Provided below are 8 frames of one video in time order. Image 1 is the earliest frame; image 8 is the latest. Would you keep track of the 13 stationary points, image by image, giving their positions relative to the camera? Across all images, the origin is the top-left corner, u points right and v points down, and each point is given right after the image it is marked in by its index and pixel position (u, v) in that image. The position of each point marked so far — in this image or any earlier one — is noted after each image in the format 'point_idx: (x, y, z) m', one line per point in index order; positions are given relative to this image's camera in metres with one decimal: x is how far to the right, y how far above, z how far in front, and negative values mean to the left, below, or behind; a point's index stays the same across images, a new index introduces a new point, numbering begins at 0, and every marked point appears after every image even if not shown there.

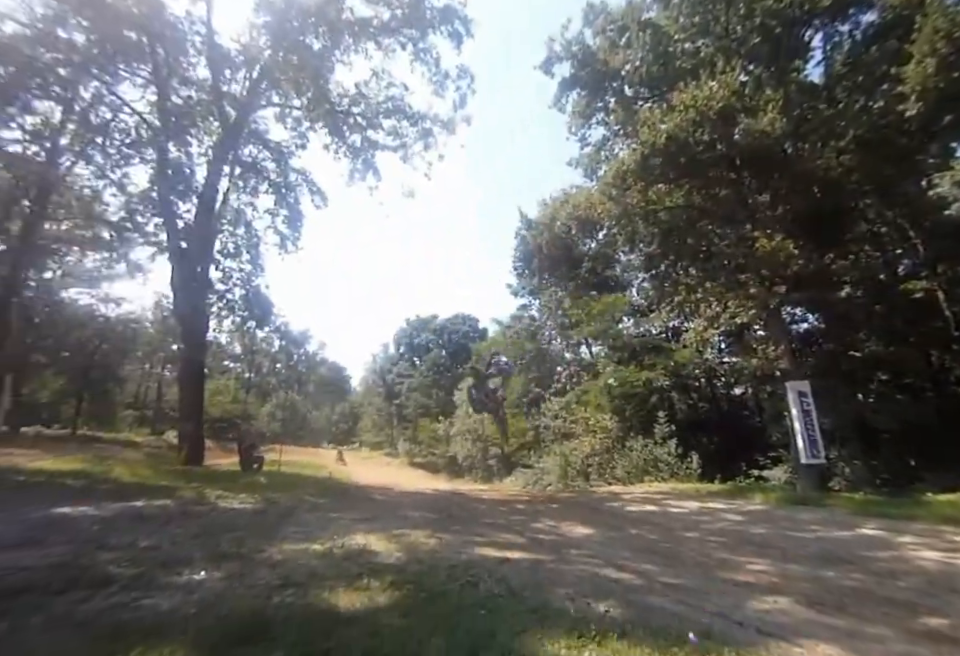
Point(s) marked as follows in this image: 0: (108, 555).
0: (-3.5, -2.1, +4.6) m
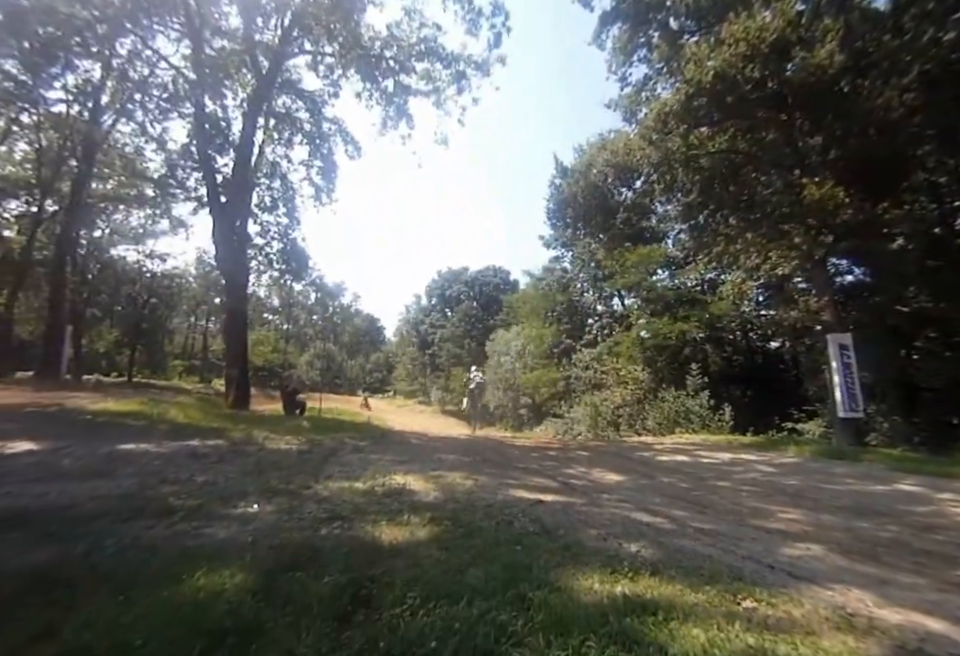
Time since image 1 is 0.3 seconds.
0: (-3.1, -1.6, +5.0) m
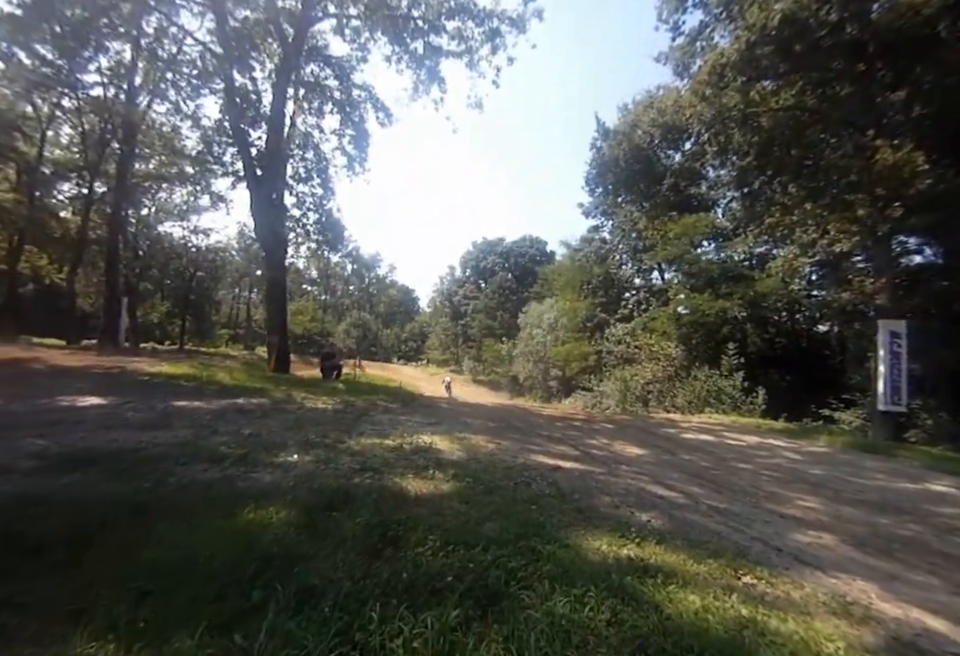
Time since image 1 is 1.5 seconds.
0: (-2.9, -1.2, +5.5) m
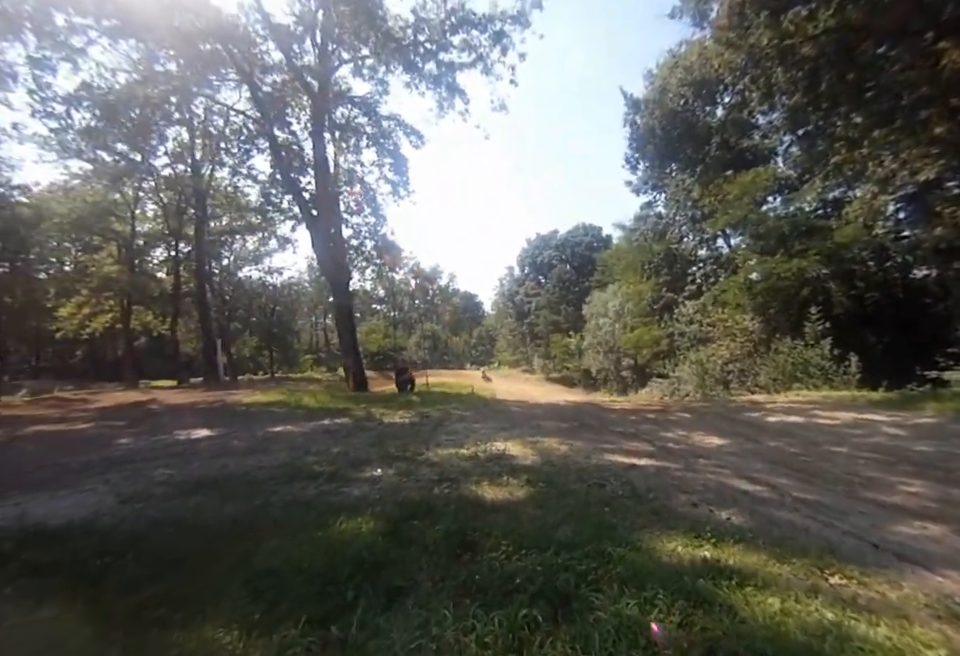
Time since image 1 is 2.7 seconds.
0: (-2.0, -1.6, +6.1) m
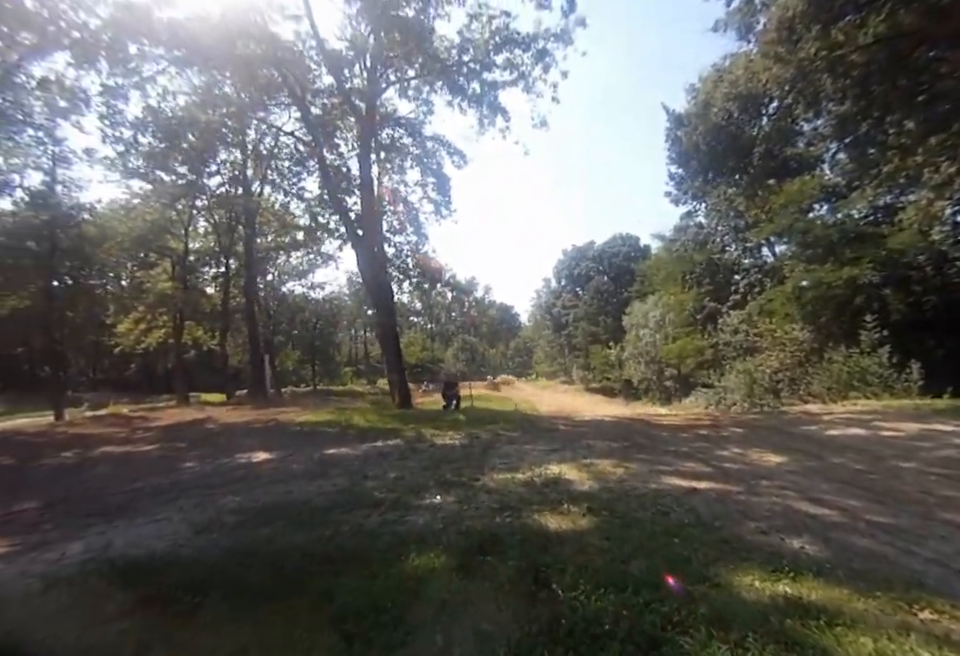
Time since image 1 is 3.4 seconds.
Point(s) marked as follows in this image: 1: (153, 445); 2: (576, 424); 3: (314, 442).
0: (-1.4, -2.0, +6.2) m
1: (-6.3, -2.3, +9.6) m
2: (+2.3, -2.3, +11.9) m
3: (-3.1, -2.1, +9.1) m
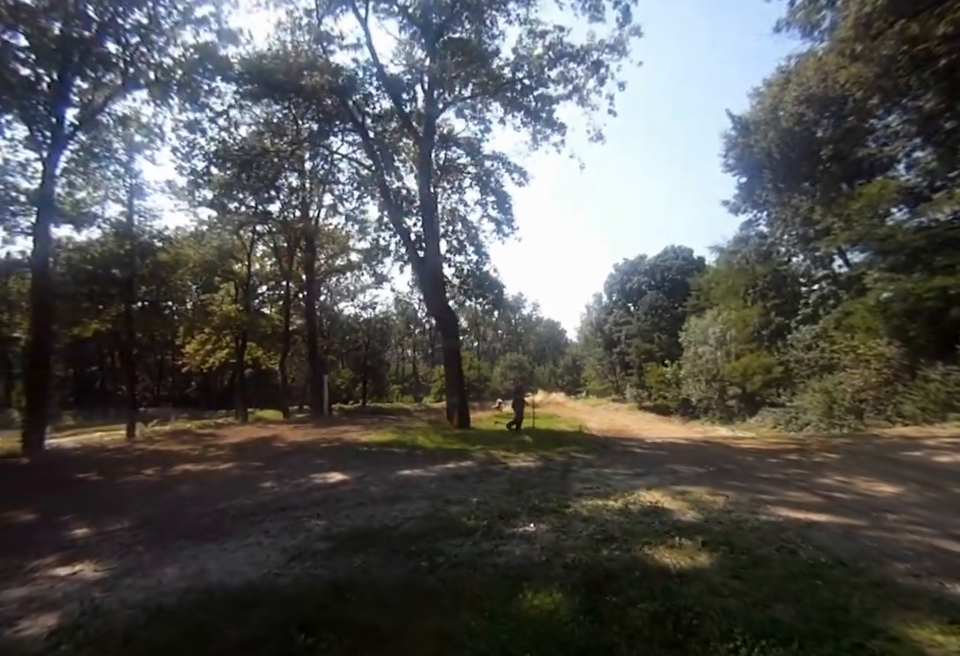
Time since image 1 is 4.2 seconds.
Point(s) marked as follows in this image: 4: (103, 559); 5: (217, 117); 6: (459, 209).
0: (-0.3, -2.2, +5.9) m
1: (-5.0, -2.7, +9.8) m
2: (+3.9, -2.7, +11.2) m
3: (-1.8, -2.5, +9.0) m
4: (-3.7, -2.3, +4.8) m
5: (-9.5, +7.5, +17.7) m
6: (-0.8, +5.0, +20.1) m
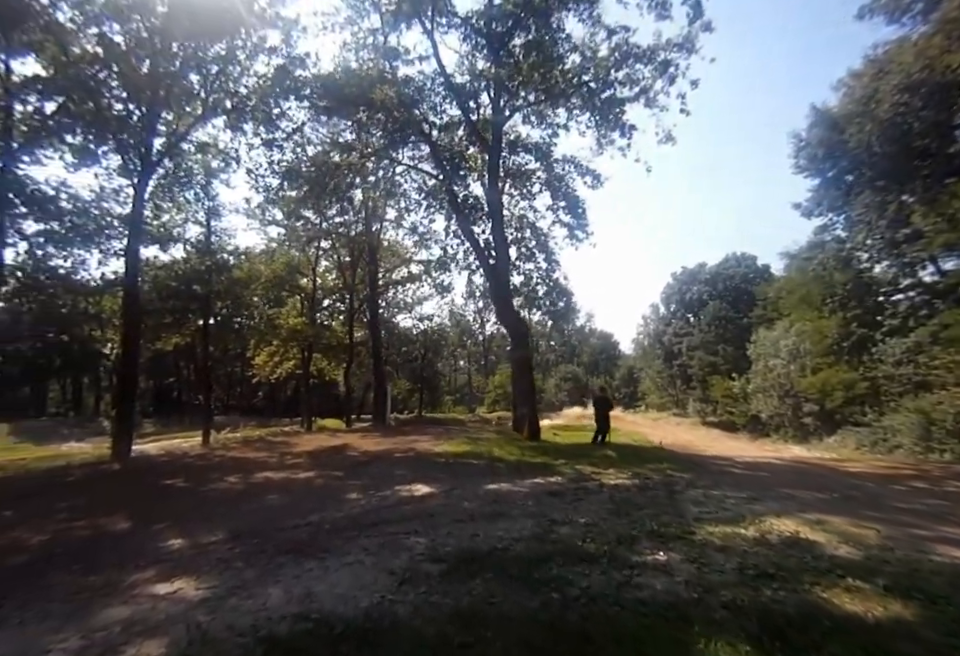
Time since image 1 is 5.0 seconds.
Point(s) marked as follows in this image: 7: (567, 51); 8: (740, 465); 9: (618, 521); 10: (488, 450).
0: (+0.9, -2.2, +5.4) m
1: (-3.4, -2.8, +9.7) m
2: (+5.6, -2.9, +10.3) m
3: (-0.2, -2.6, +8.6) m
4: (-2.6, -2.3, +4.6) m
5: (-7.1, +7.2, +18.2) m
6: (+1.8, +4.6, +19.8) m
7: (+3.1, +9.8, +17.3) m
8: (+5.4, -2.9, +10.3) m
9: (+1.6, -2.2, +5.7) m
10: (+0.2, -2.8, +11.5) m
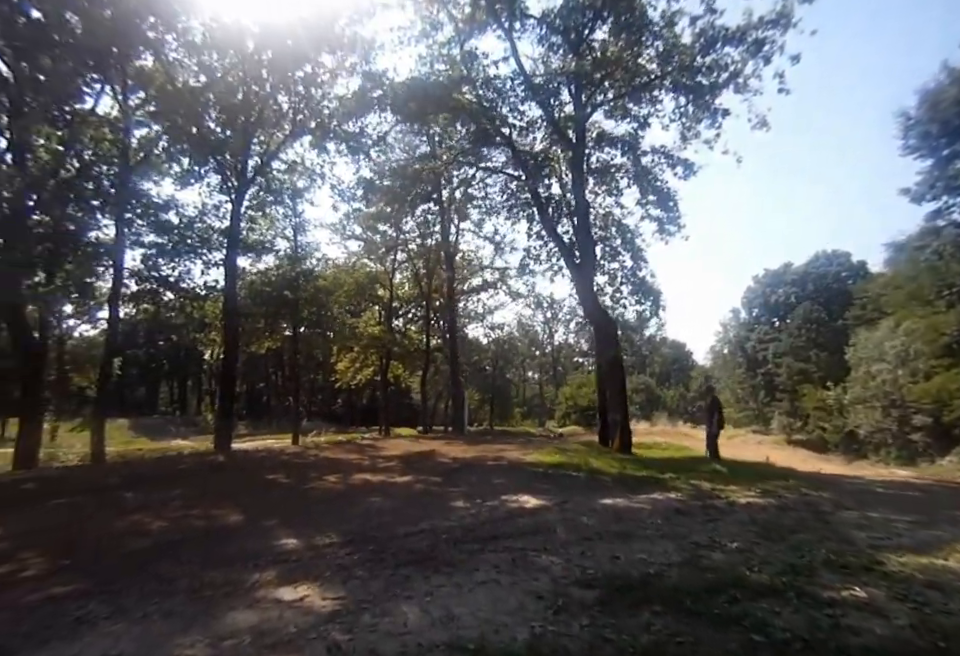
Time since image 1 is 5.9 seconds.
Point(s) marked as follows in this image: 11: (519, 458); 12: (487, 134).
0: (+2.3, -2.1, +4.8) m
1: (-1.5, -2.9, +9.5) m
2: (+7.5, -2.9, +9.0) m
3: (+1.5, -2.6, +8.1) m
4: (-1.3, -2.2, +4.4) m
5: (-4.1, +7.0, +18.6) m
6: (+4.9, +4.4, +19.0) m
7: (+5.8, +9.6, +16.5) m
8: (+7.3, -2.9, +9.1) m
9: (+2.9, -2.2, +4.9) m
10: (+2.2, -2.9, +10.8) m
11: (+0.8, -3.1, +12.1) m
12: (+0.1, +7.0, +17.6) m
